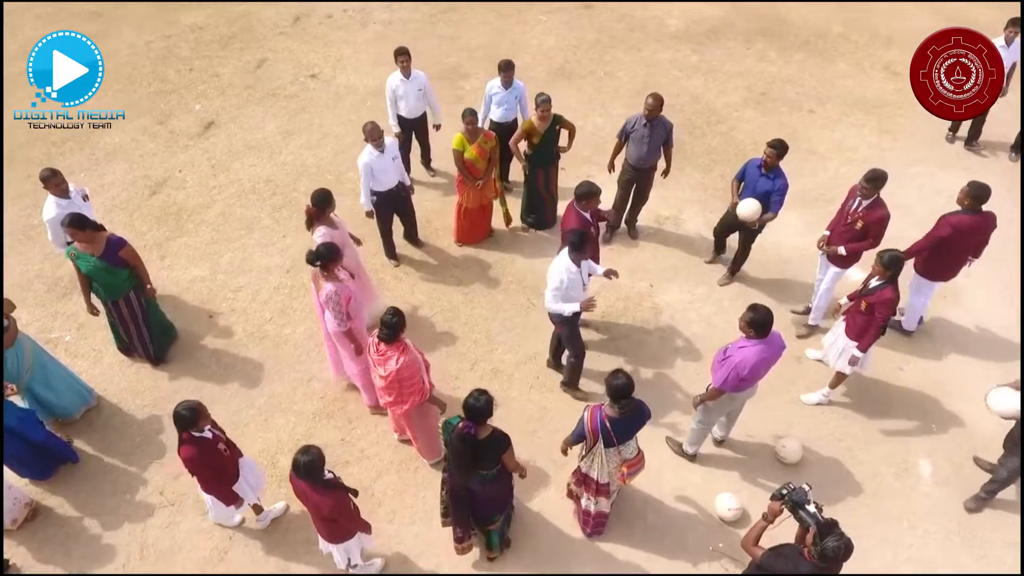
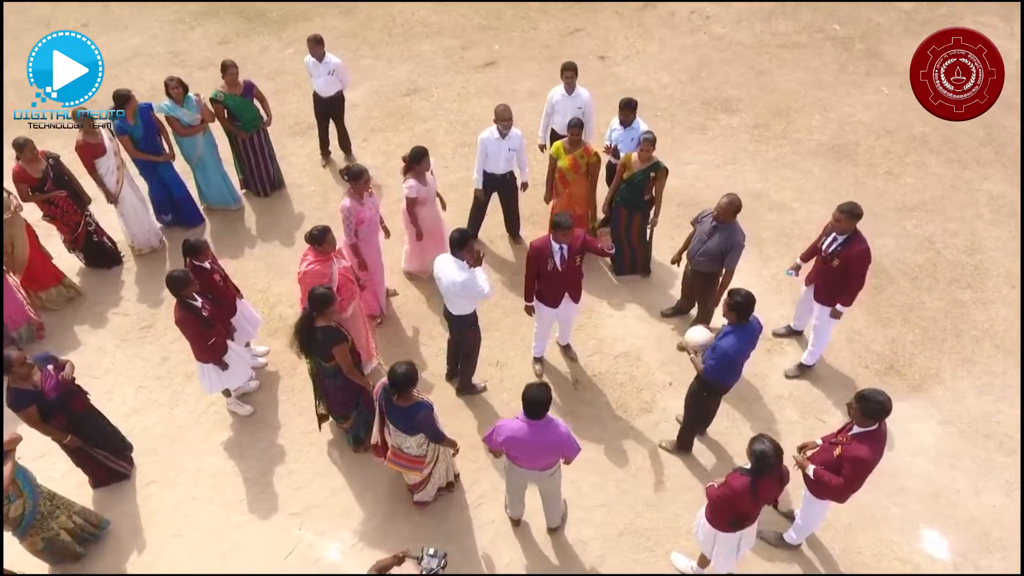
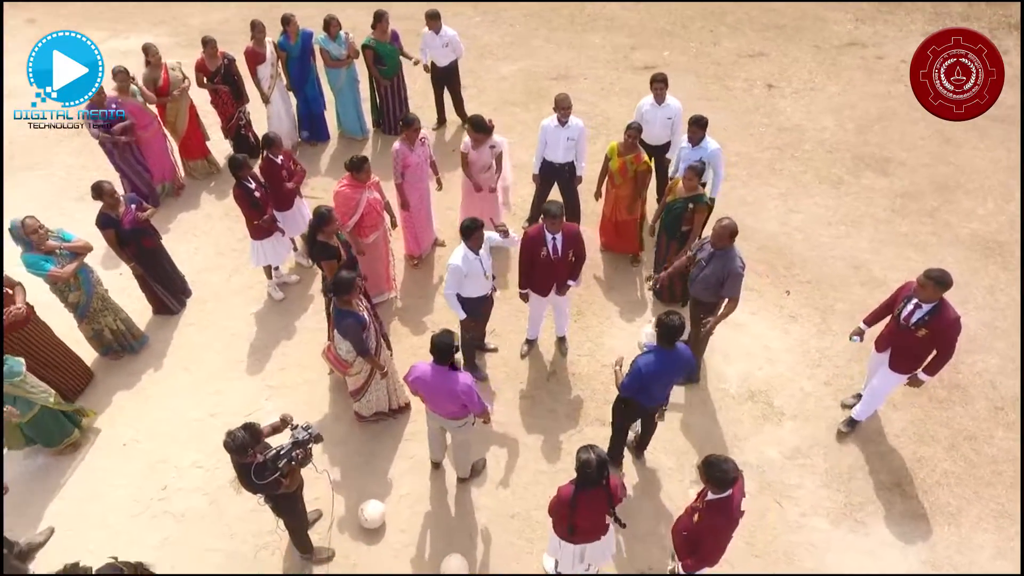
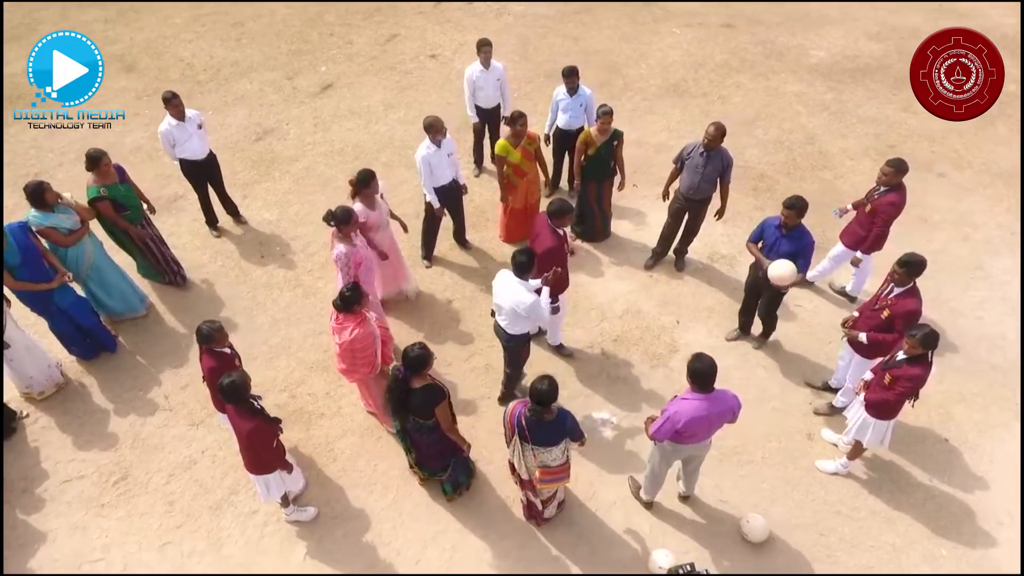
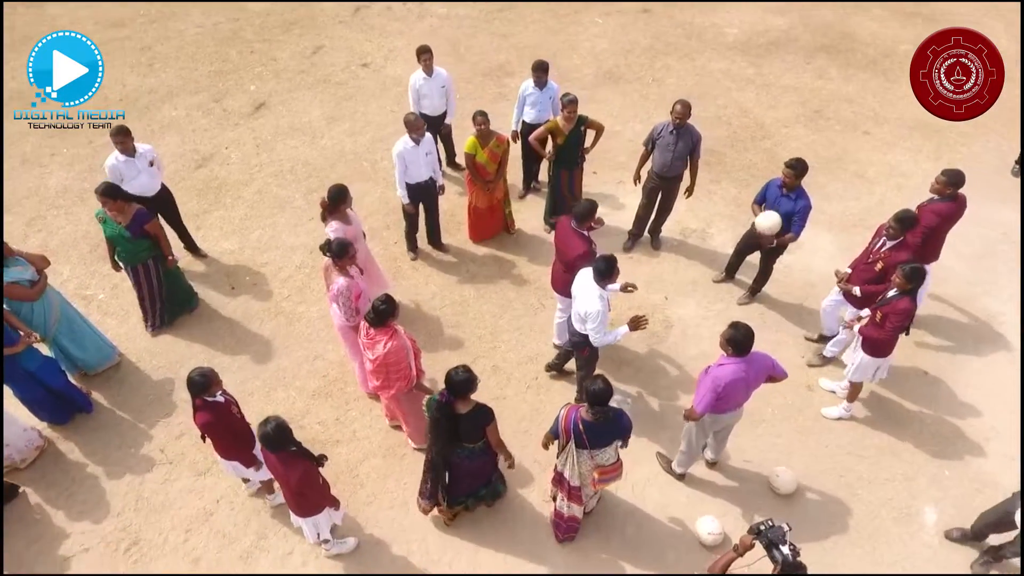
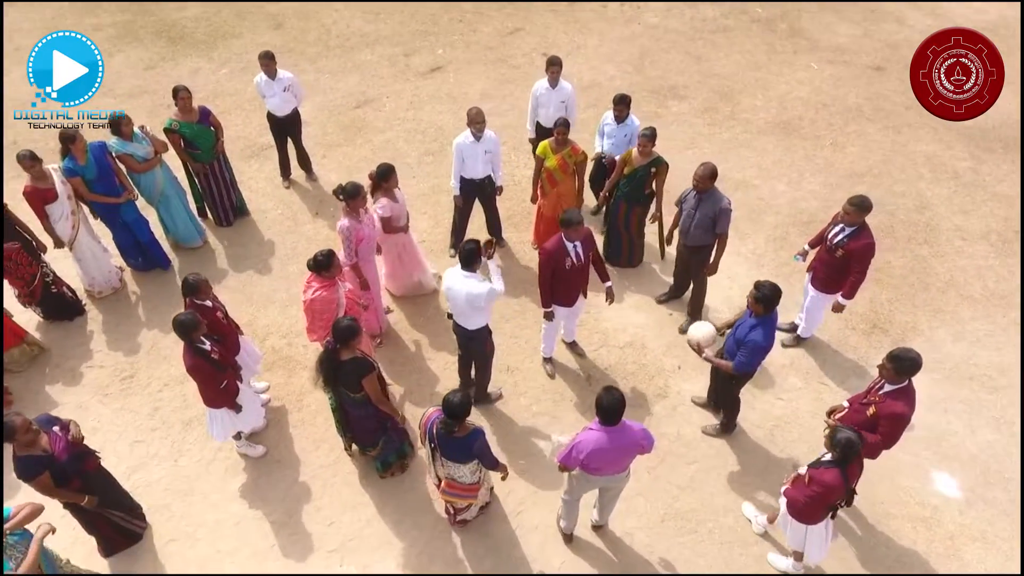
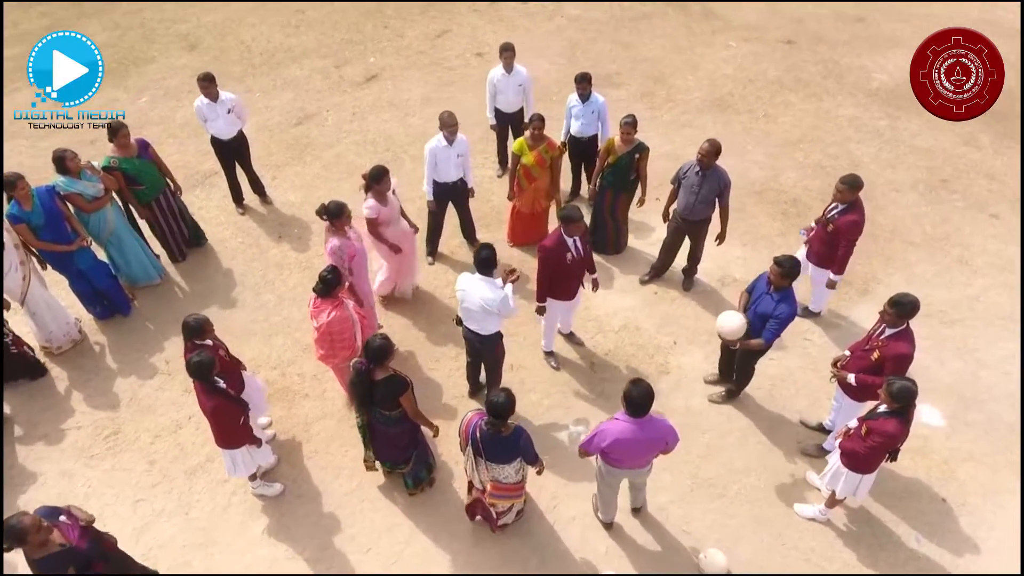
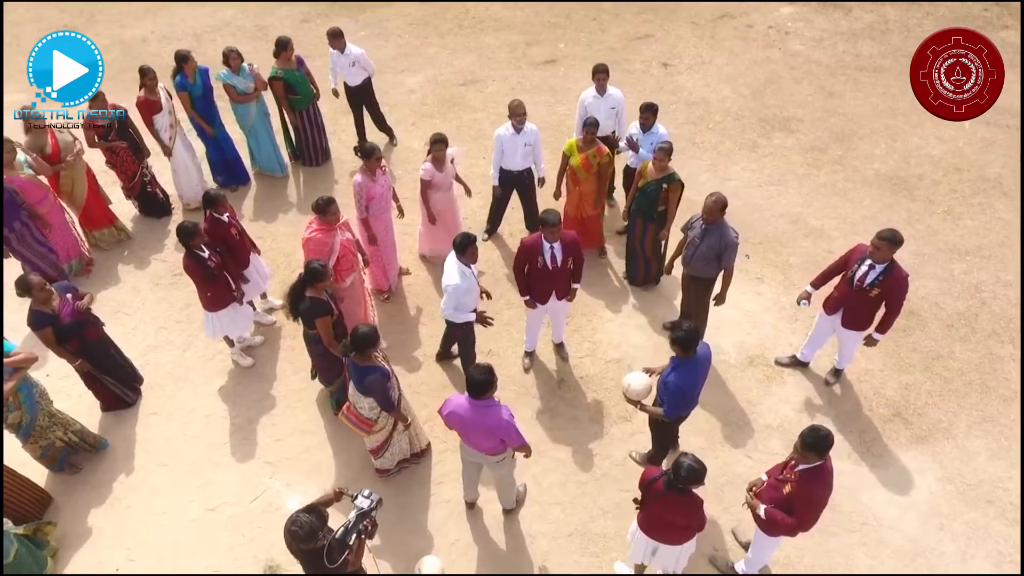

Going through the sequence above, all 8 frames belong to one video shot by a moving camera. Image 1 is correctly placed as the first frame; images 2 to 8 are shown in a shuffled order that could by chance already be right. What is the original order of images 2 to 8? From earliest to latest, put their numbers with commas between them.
5, 4, 7, 6, 2, 8, 3
